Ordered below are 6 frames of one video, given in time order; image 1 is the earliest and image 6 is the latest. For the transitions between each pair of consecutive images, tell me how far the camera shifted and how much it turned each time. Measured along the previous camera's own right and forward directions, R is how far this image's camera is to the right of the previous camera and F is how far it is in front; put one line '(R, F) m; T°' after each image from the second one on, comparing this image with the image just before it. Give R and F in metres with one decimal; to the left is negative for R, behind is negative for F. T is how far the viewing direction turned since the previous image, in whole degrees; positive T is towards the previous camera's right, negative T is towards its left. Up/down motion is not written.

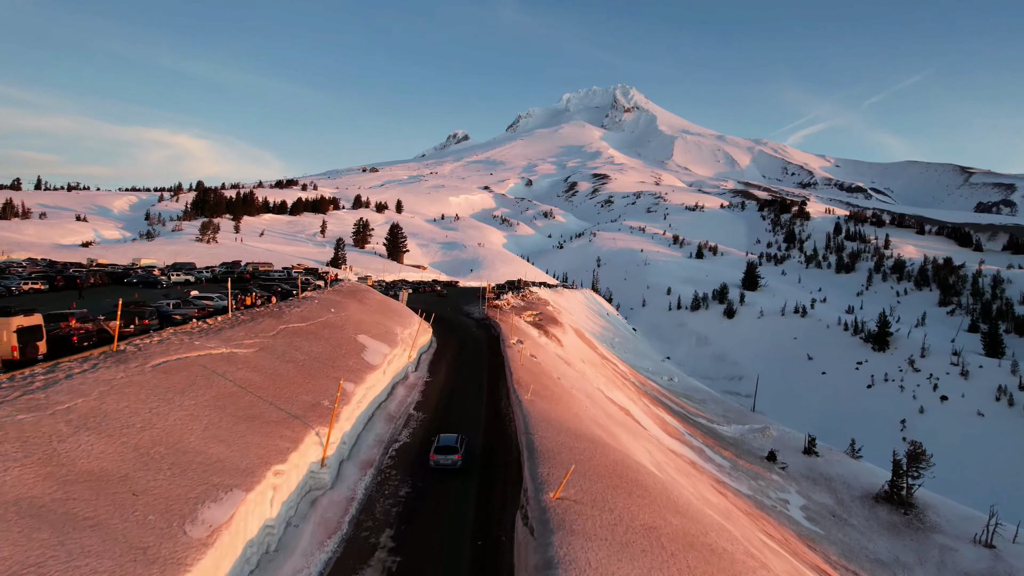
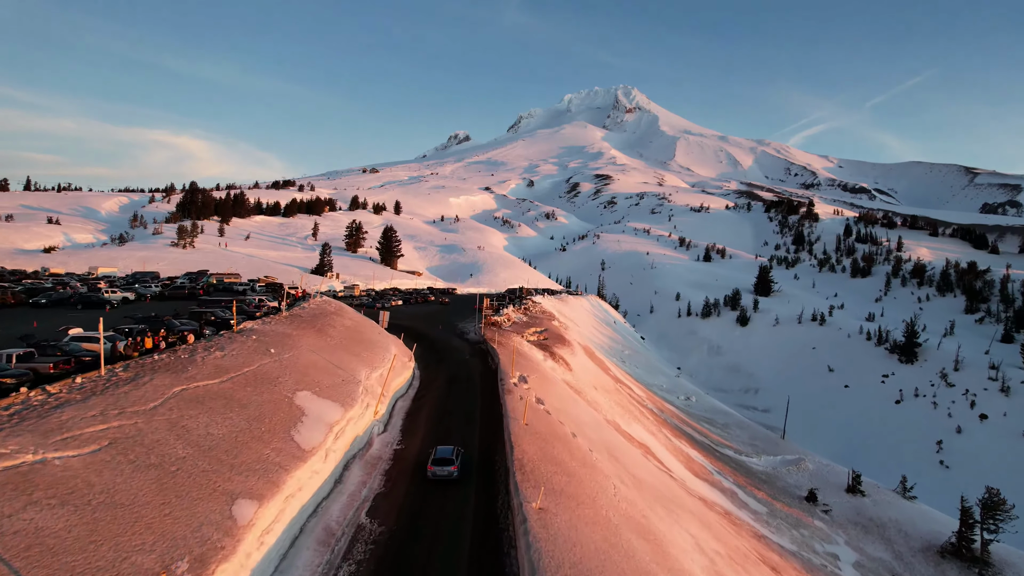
(0.0, +3.8) m; 0°
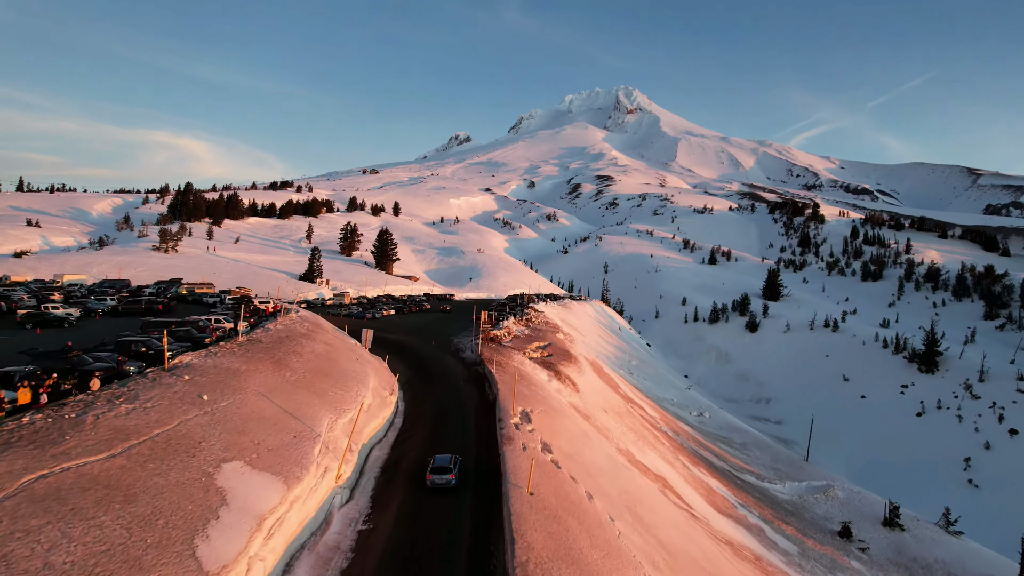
(0.0, +2.5) m; 0°
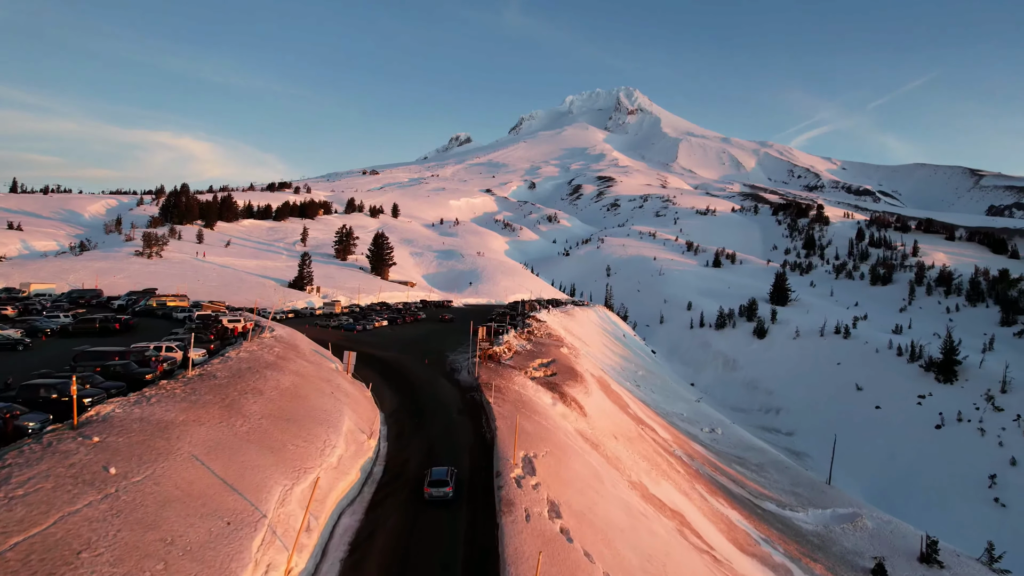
(0.0, +2.0) m; 0°
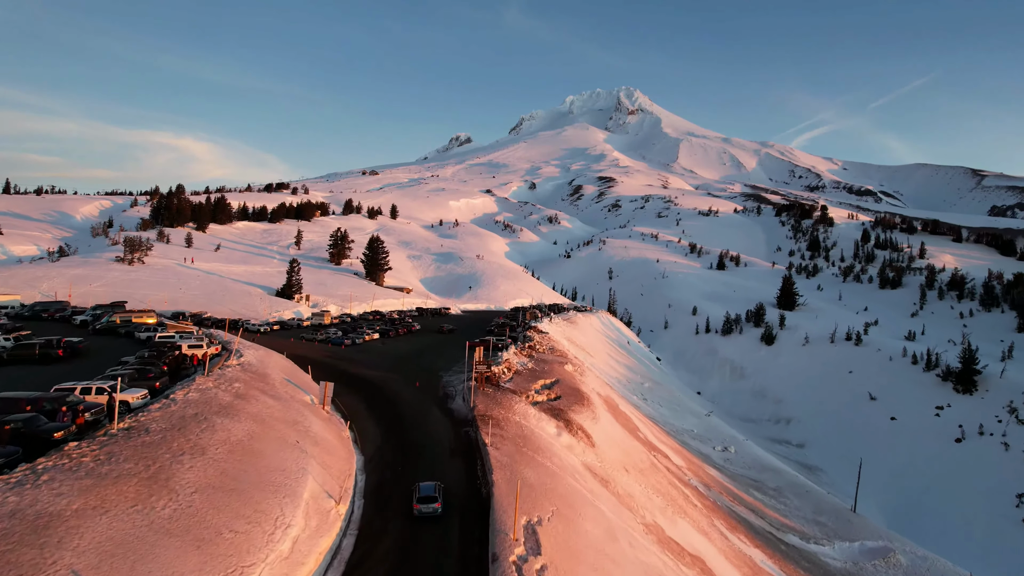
(0.0, +2.0) m; 0°
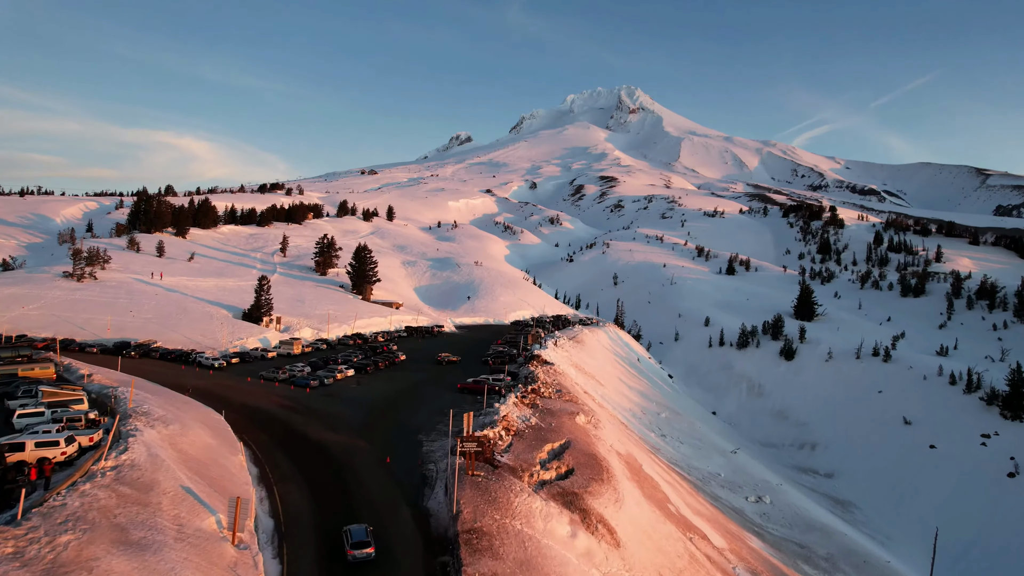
(0.0, +4.5) m; 0°
